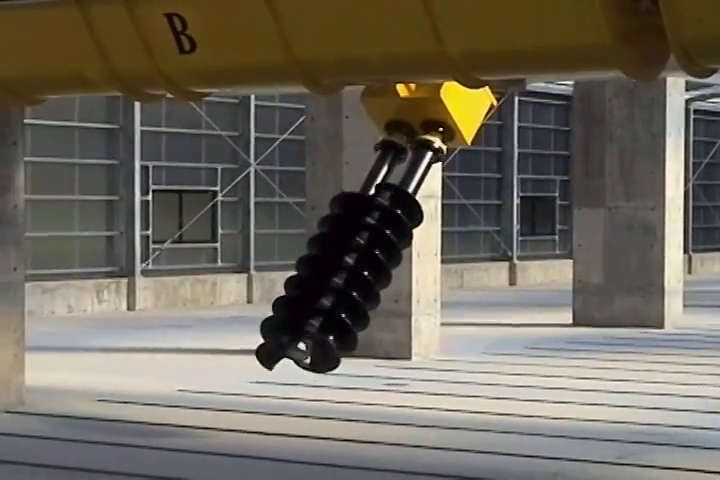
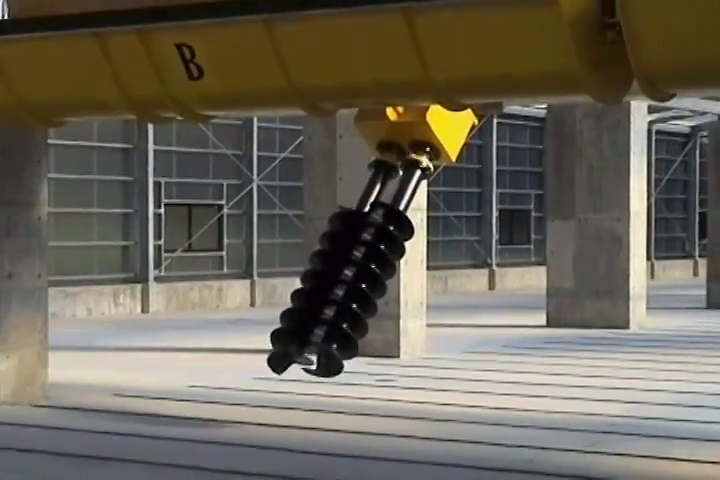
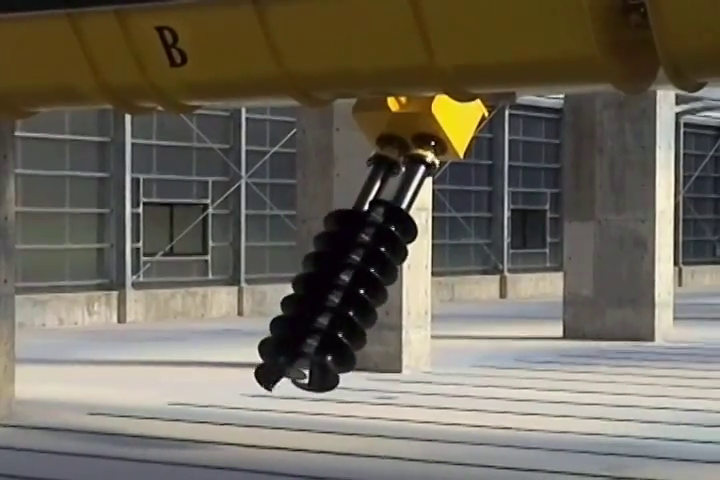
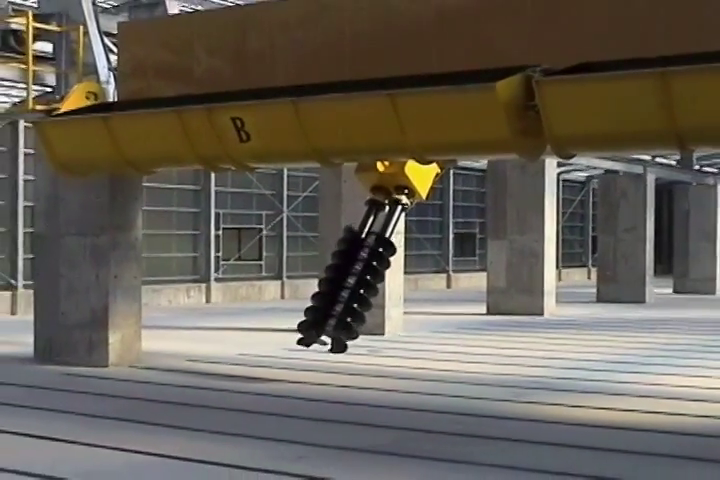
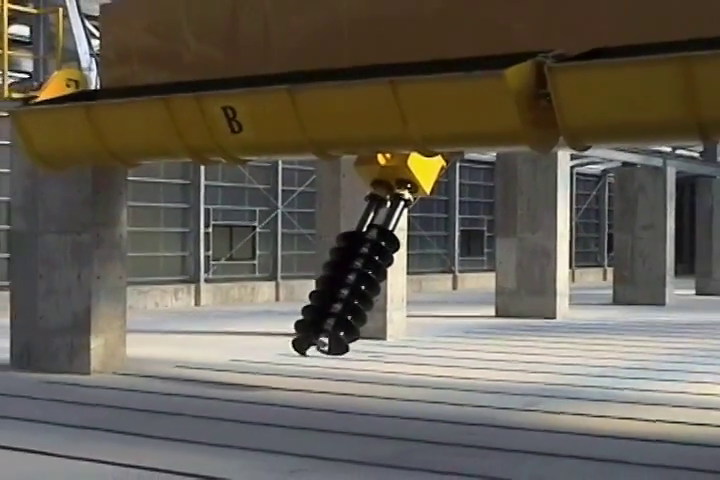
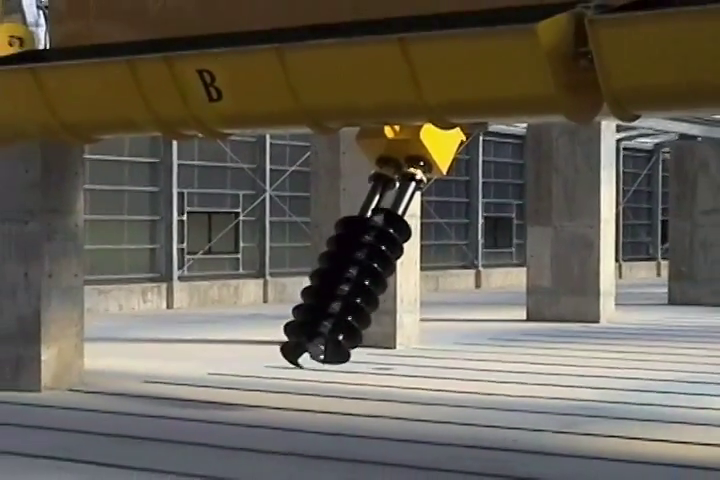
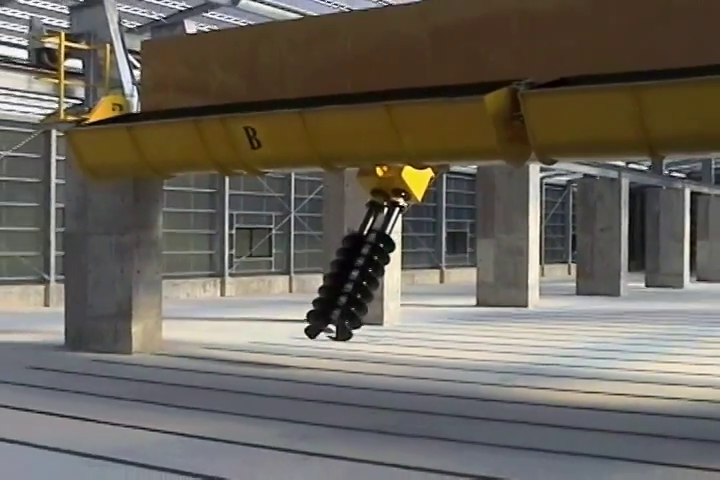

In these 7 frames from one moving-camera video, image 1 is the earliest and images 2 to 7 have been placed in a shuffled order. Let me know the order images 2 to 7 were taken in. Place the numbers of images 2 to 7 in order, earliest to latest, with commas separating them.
3, 2, 6, 5, 4, 7
